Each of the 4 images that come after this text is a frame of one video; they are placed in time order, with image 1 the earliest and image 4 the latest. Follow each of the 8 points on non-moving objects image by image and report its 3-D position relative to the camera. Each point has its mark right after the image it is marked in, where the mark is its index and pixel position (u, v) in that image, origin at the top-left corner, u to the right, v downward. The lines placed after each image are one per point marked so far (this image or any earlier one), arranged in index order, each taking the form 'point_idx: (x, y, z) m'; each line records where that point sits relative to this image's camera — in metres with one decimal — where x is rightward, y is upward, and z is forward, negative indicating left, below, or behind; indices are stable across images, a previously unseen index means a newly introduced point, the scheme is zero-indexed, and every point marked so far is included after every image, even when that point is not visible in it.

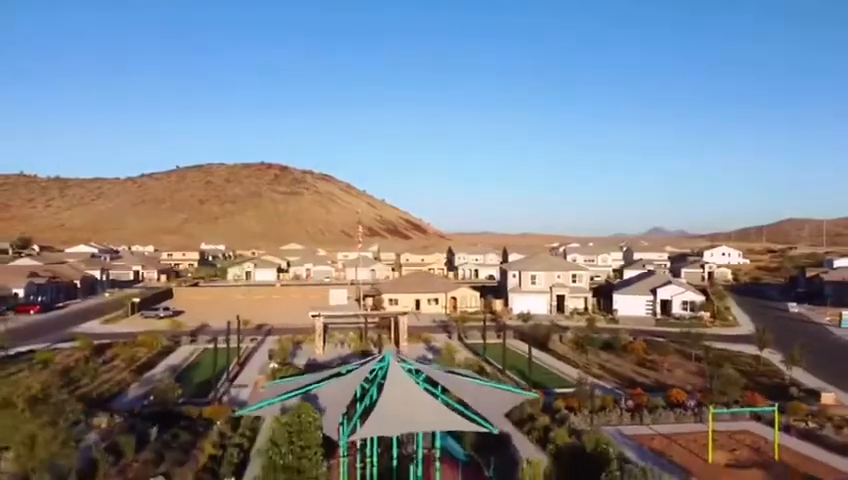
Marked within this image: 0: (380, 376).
0: (-1.0, -2.7, +15.4) m
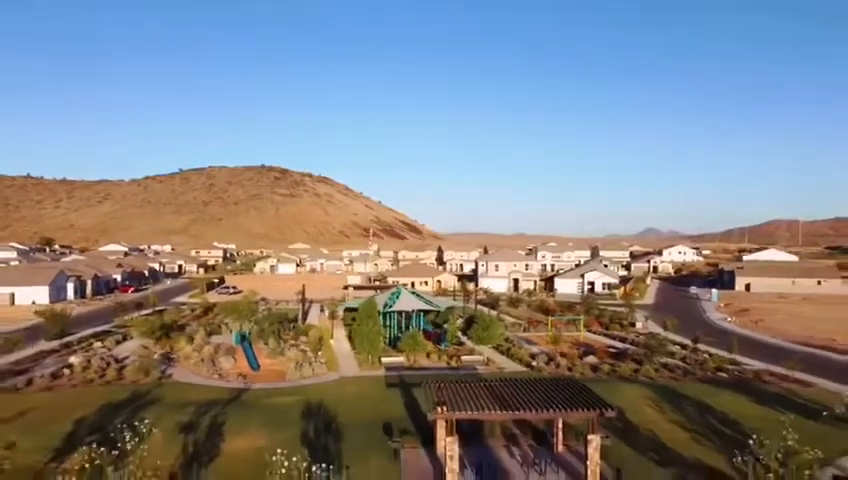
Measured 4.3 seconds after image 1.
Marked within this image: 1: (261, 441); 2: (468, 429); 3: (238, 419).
0: (-1.4, -2.6, +35.6) m
1: (-3.7, -4.6, +17.7) m
2: (+1.0, -4.3, +17.7) m
3: (-4.7, -4.5, +19.7) m
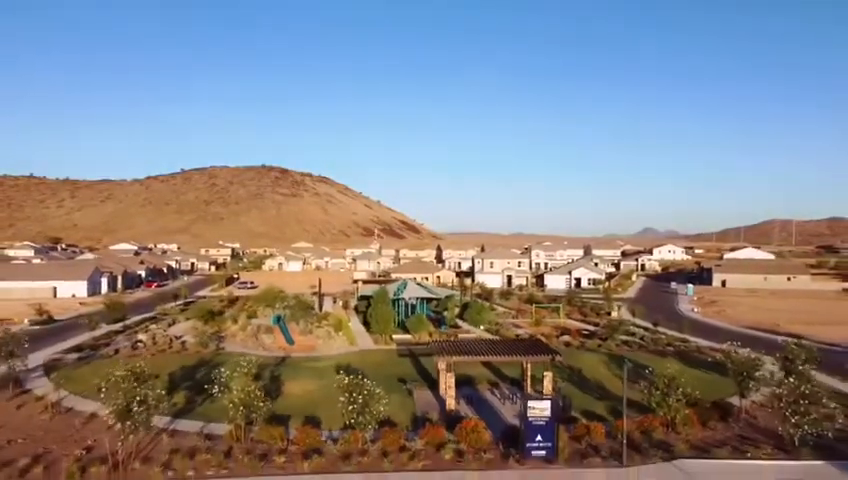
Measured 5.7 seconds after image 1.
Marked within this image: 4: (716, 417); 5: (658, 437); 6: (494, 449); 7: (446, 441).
0: (-1.2, -2.5, +42.1) m
1: (-3.5, -4.5, +24.2) m
2: (+1.2, -4.3, +24.1) m
3: (-4.5, -4.5, +26.1) m
4: (+7.3, -4.4, +19.4) m
5: (+5.3, -4.5, +17.8) m
6: (+1.5, -4.5, +17.0) m
7: (+0.5, -4.5, +17.3) m
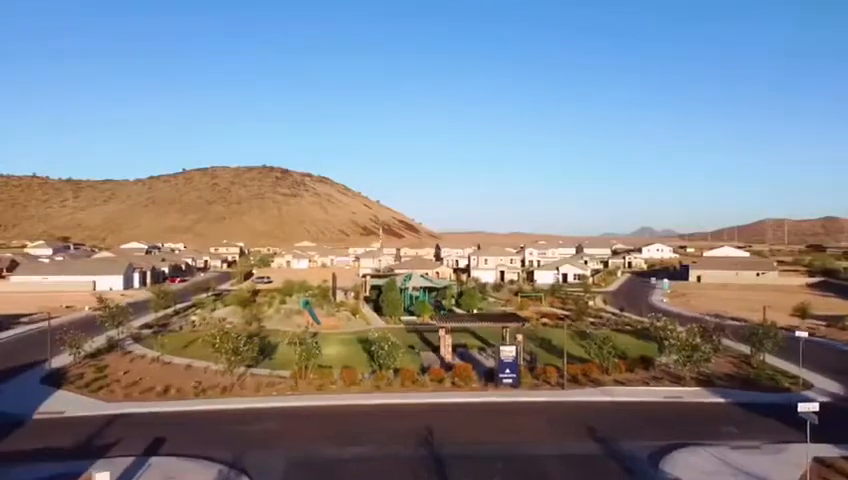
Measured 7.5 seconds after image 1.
0: (-1.1, -2.5, +49.7) m
1: (-3.3, -4.5, +31.8) m
2: (+1.3, -4.2, +31.8) m
3: (-4.4, -4.4, +33.7) m
4: (+7.5, -4.3, +27.0) m
5: (+5.5, -4.4, +25.5) m
6: (+1.7, -4.5, +24.6) m
7: (+0.7, -4.4, +25.0) m
